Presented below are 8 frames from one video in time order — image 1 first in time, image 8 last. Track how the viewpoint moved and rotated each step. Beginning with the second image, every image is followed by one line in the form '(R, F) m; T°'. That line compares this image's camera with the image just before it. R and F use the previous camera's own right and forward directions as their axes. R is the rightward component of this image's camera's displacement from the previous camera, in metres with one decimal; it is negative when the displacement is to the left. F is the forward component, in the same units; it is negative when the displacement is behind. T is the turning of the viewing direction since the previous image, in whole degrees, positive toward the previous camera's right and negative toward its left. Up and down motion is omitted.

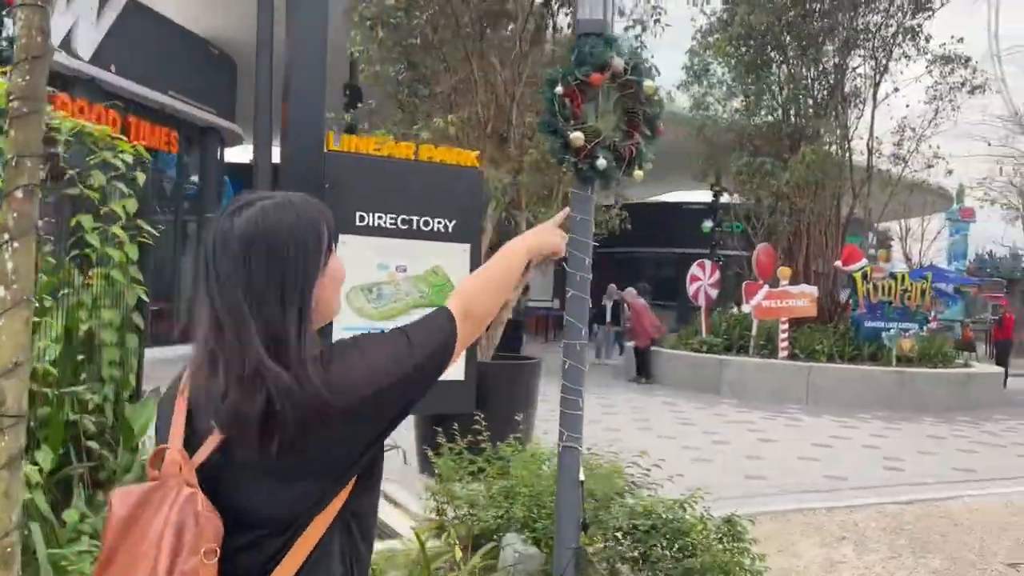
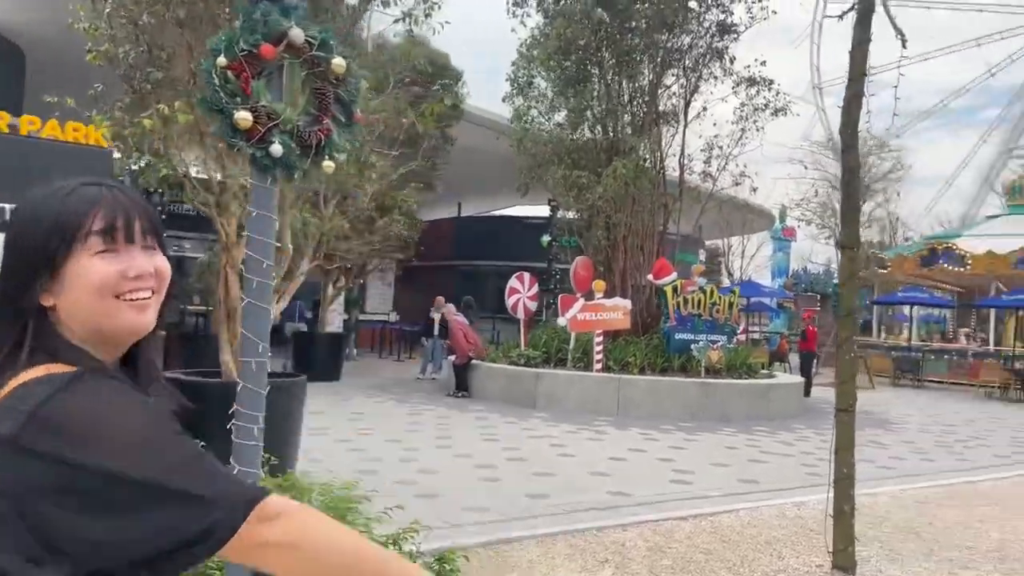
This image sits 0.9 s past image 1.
(+0.8, +0.5) m; +10°
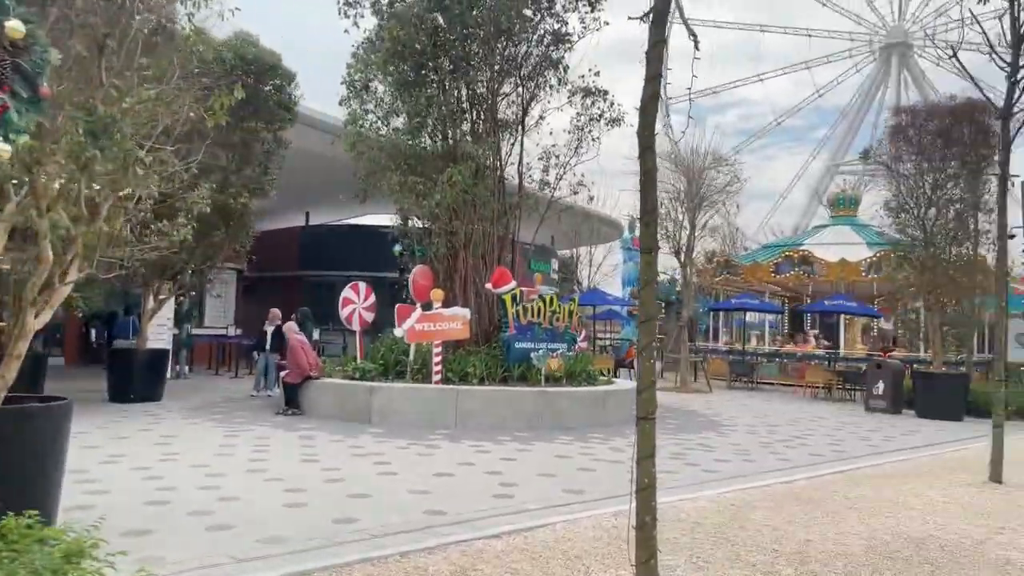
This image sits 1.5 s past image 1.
(+0.5, +0.4) m; +9°
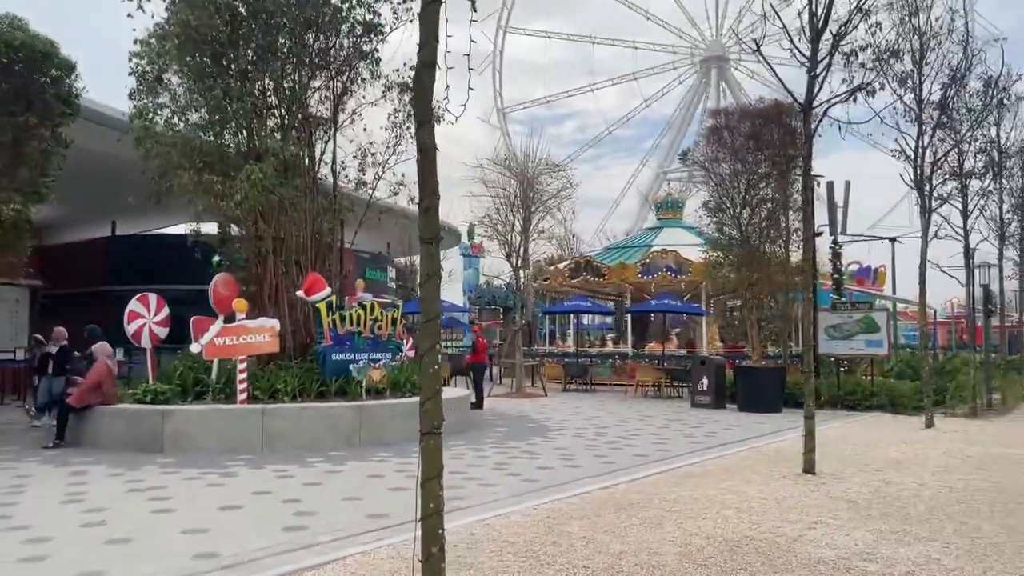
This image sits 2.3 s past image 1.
(+0.5, +0.8) m; +10°
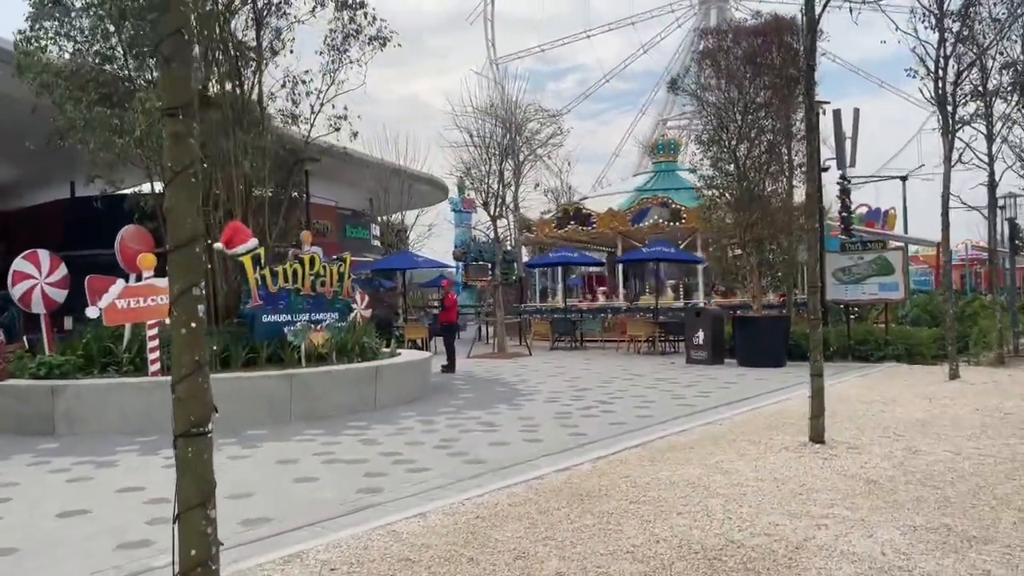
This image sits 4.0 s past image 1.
(+0.7, +2.1) m; 0°
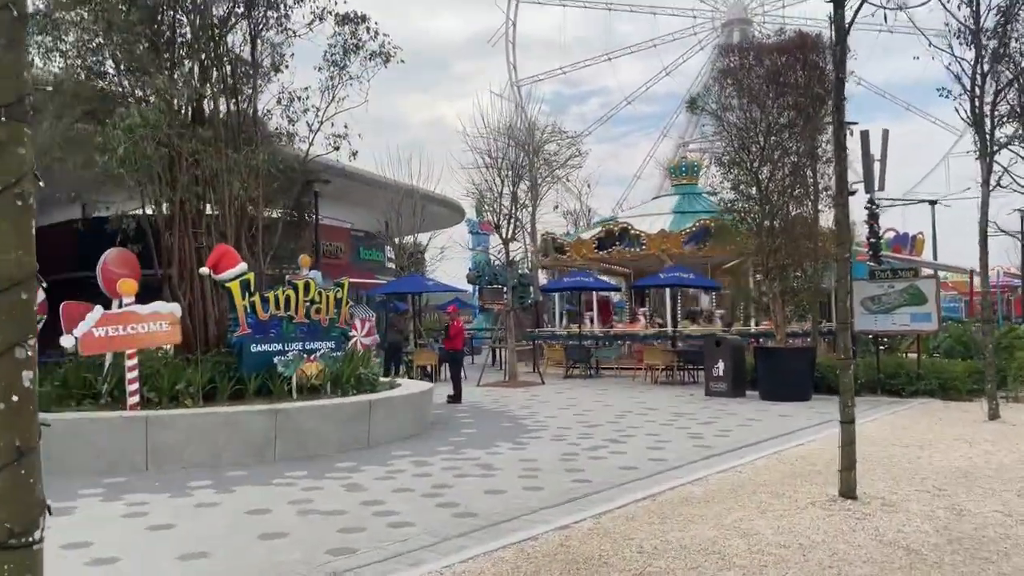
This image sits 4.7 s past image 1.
(+0.2, +0.8) m; -1°
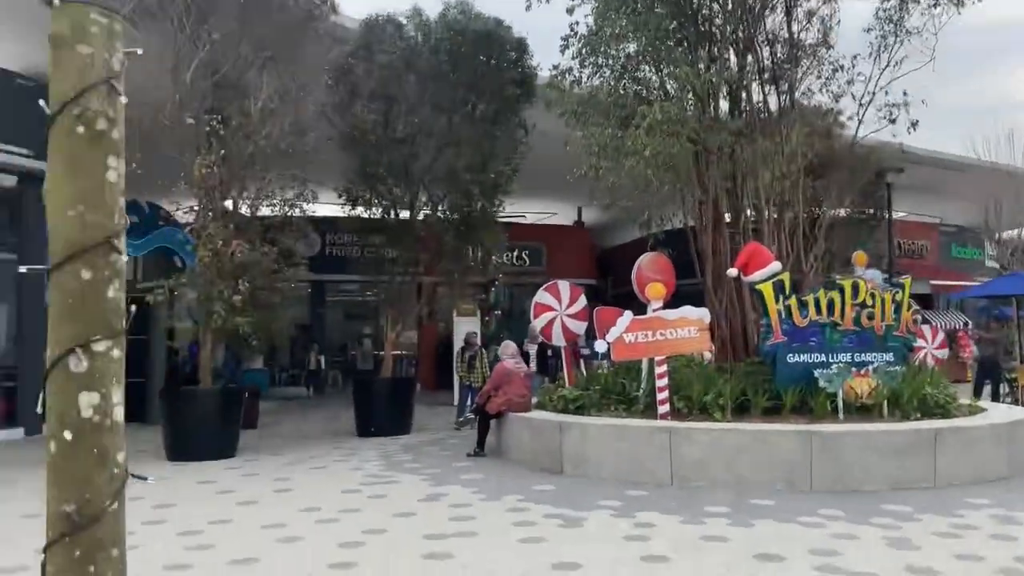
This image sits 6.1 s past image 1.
(+0.2, +1.5) m; -39°
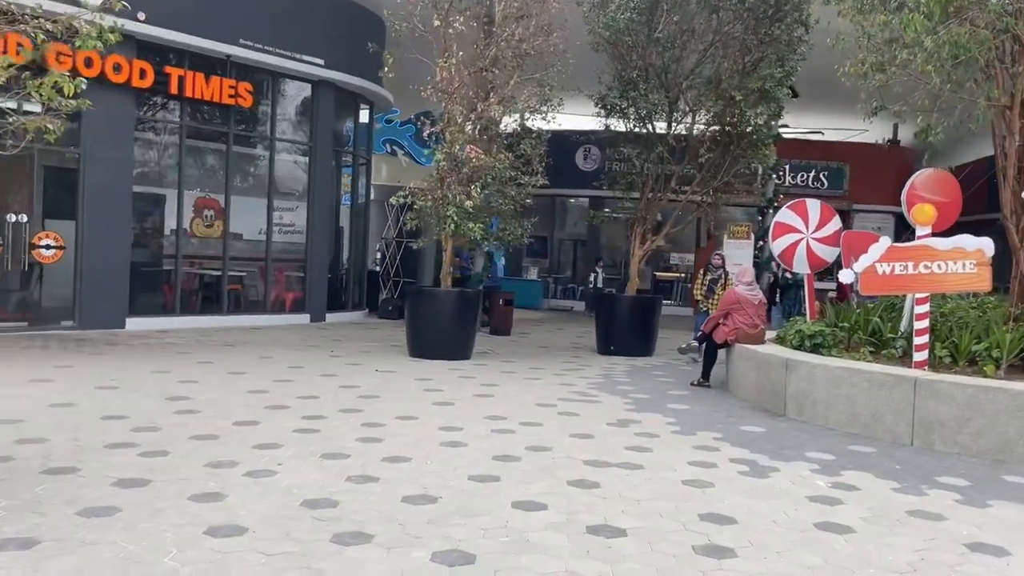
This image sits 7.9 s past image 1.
(+0.8, +0.8) m; -20°
